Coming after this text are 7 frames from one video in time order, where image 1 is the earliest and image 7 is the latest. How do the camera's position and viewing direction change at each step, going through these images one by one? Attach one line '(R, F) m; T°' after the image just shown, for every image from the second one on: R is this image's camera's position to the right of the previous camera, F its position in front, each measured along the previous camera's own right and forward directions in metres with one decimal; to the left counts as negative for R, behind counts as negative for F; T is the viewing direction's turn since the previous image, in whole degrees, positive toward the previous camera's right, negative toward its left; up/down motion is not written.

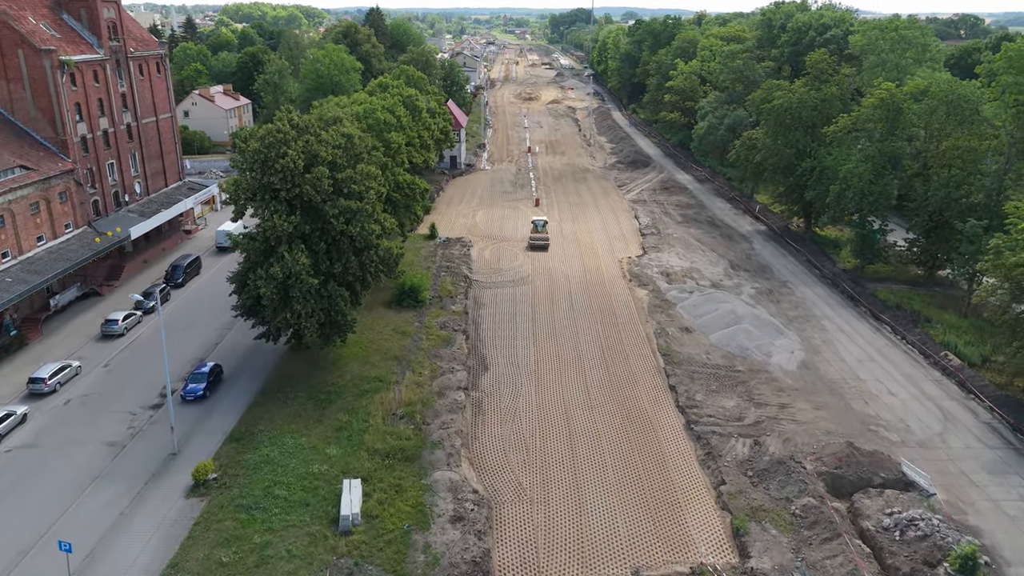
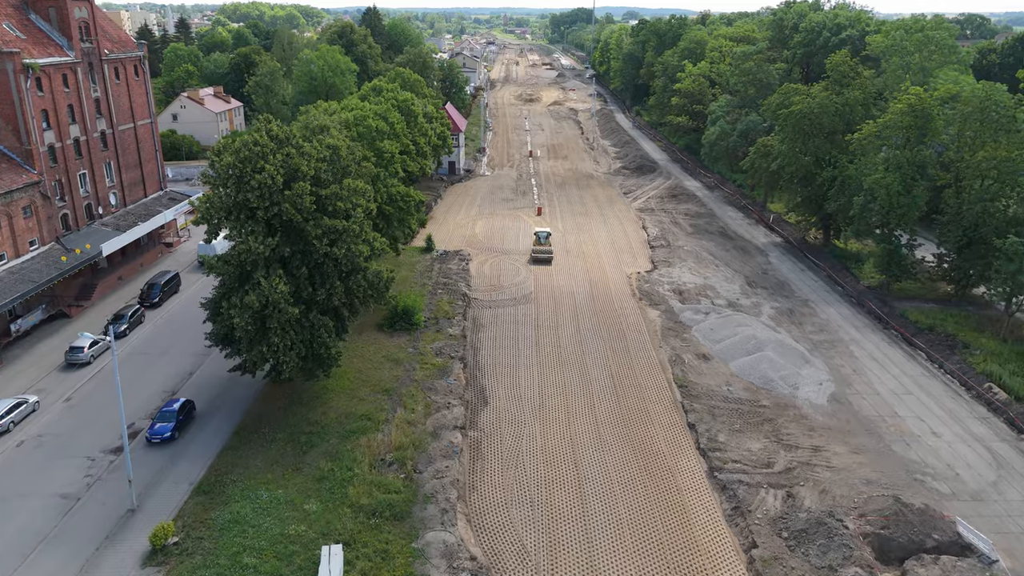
(-0.1, +2.7) m; 0°
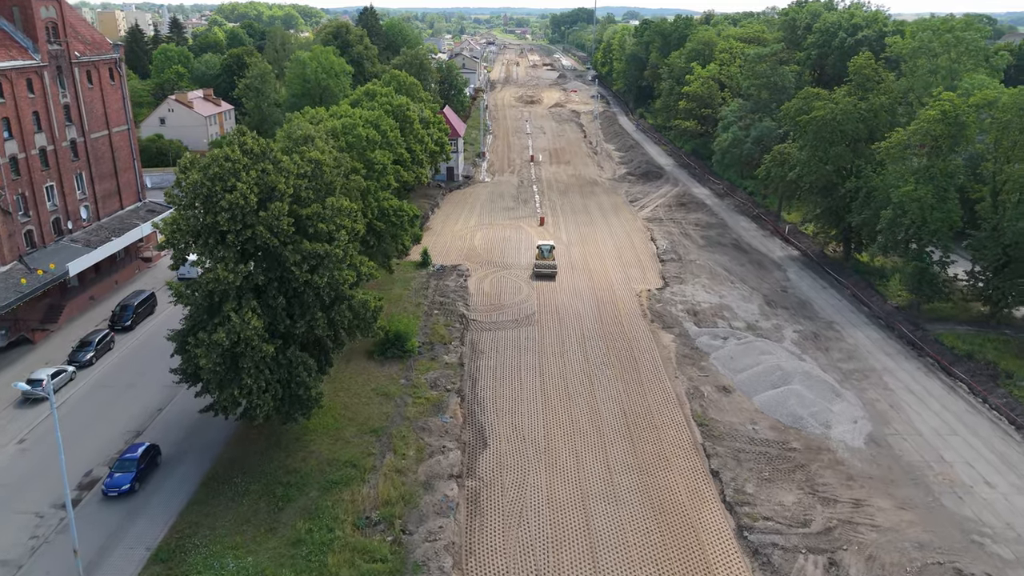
(-0.1, +2.7) m; 0°
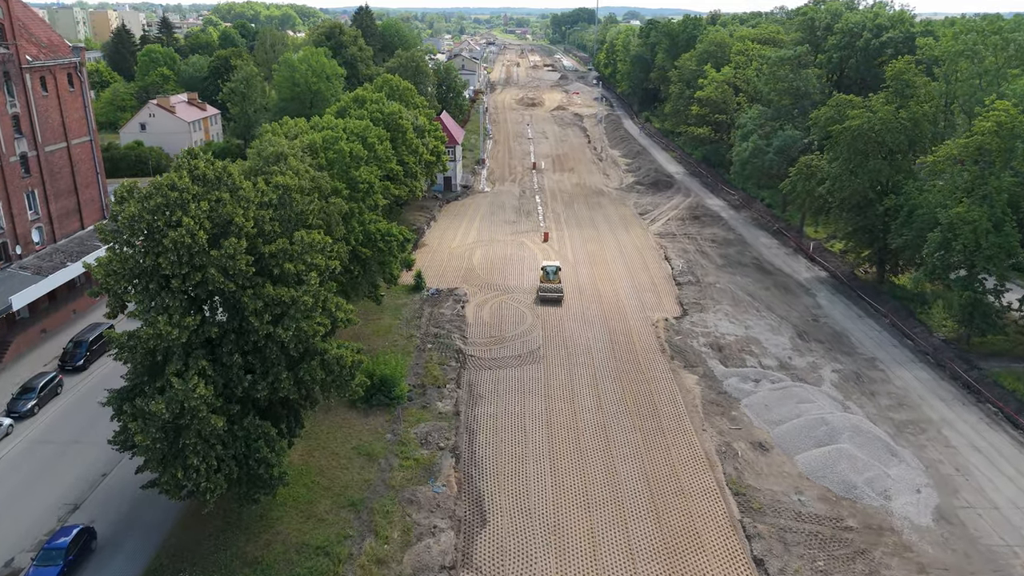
(-0.1, +3.8) m; 0°
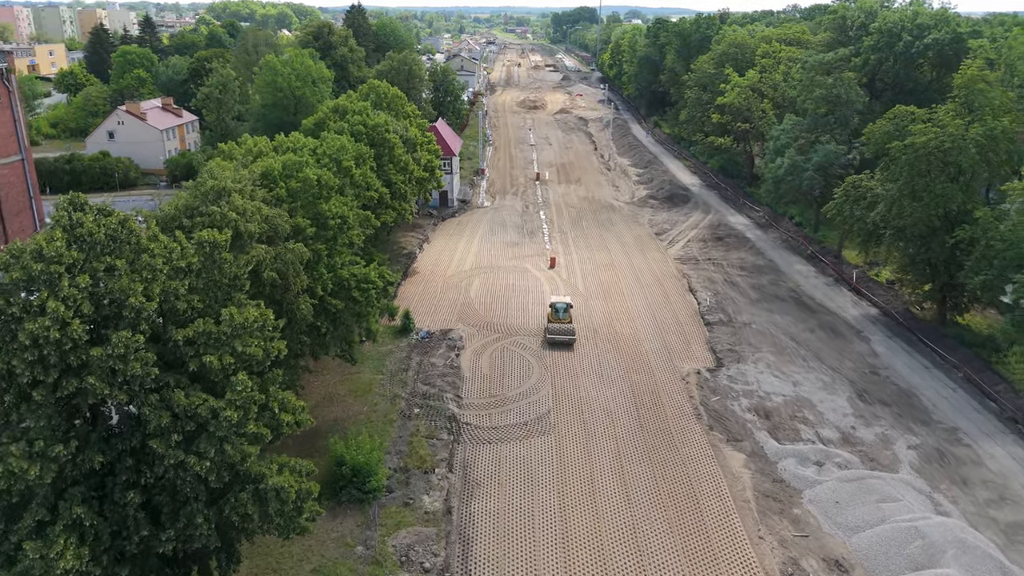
(-0.2, +5.3) m; 0°
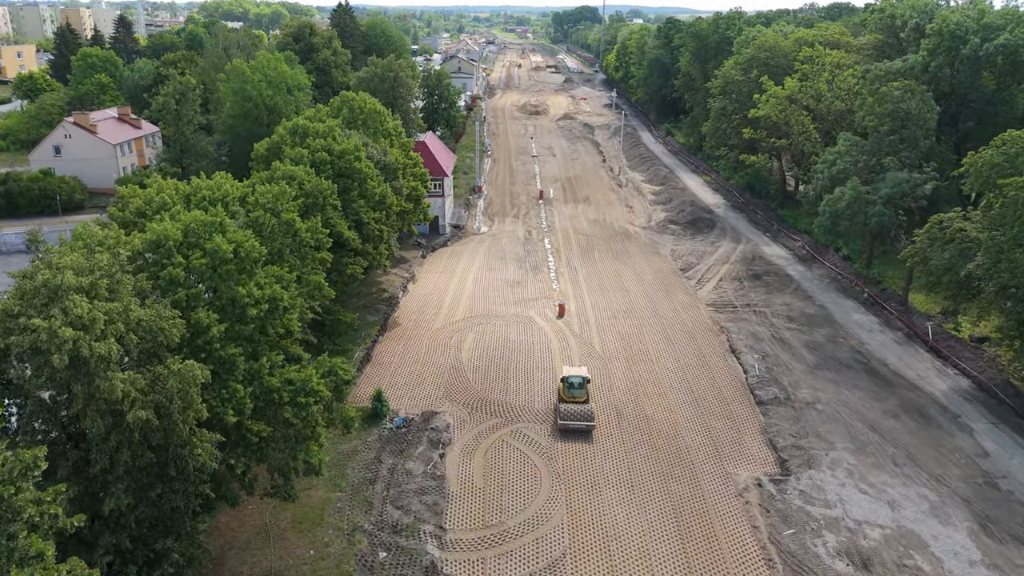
(-0.1, +7.1) m; 0°
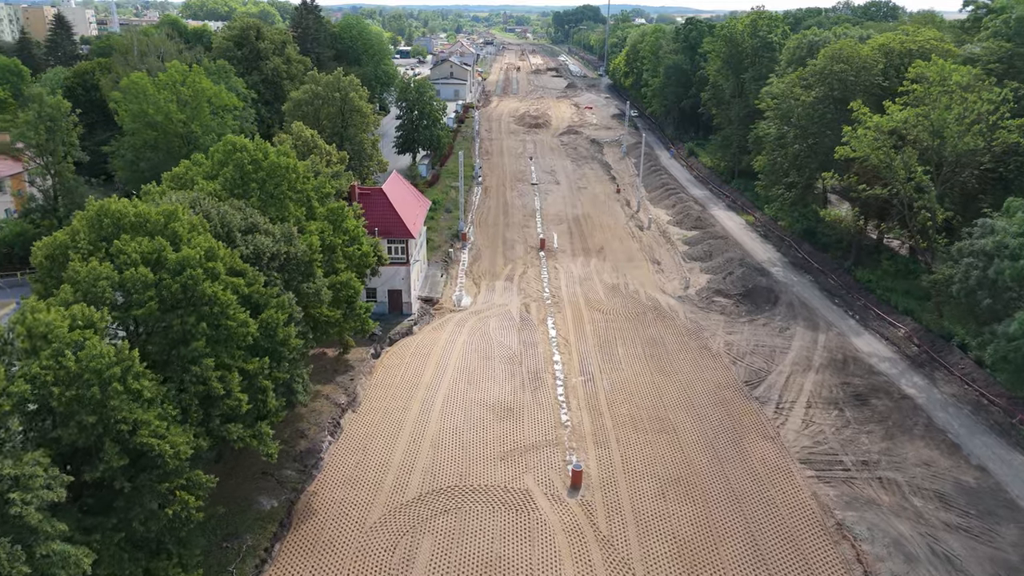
(+0.4, +13.1) m; 0°
